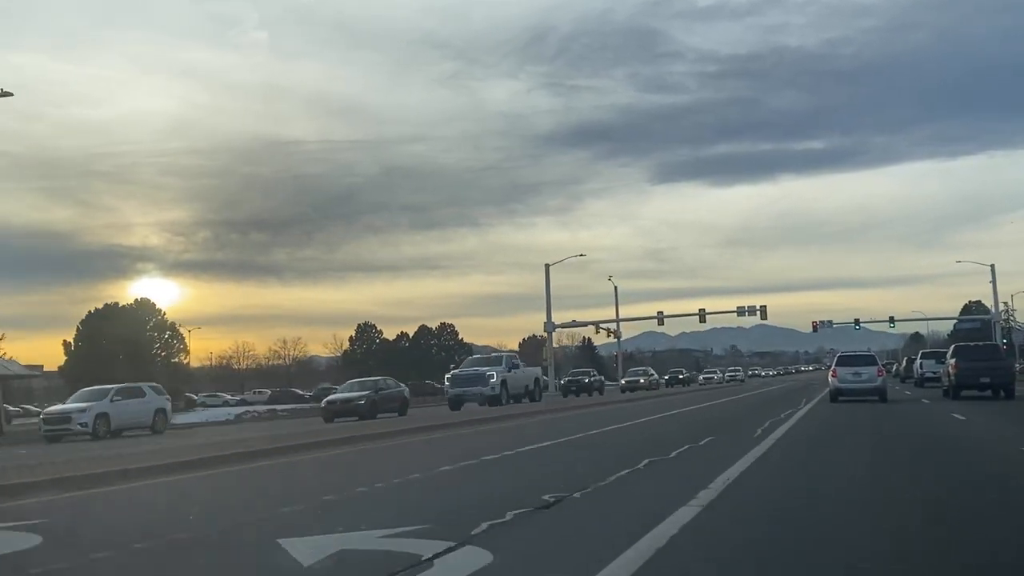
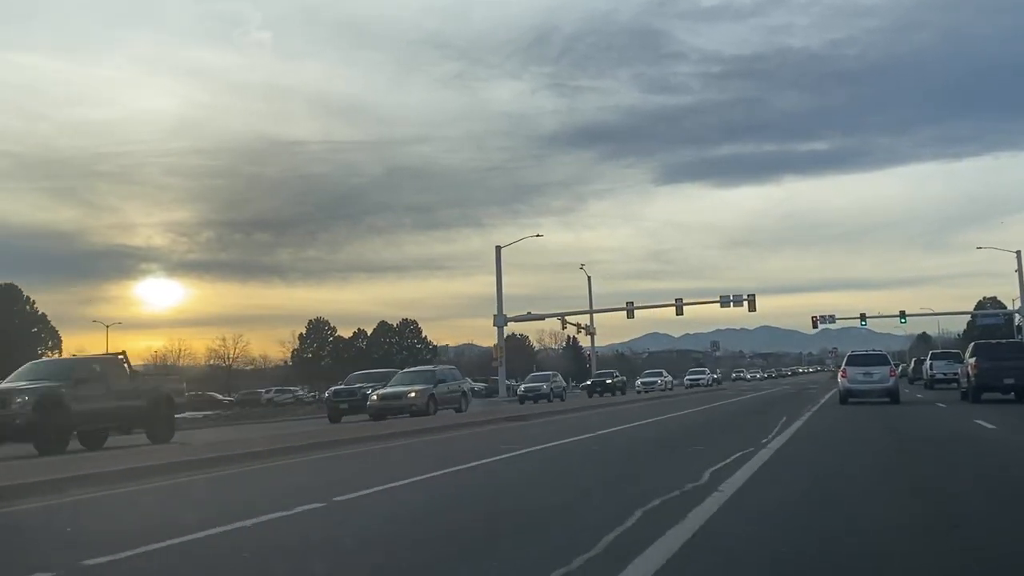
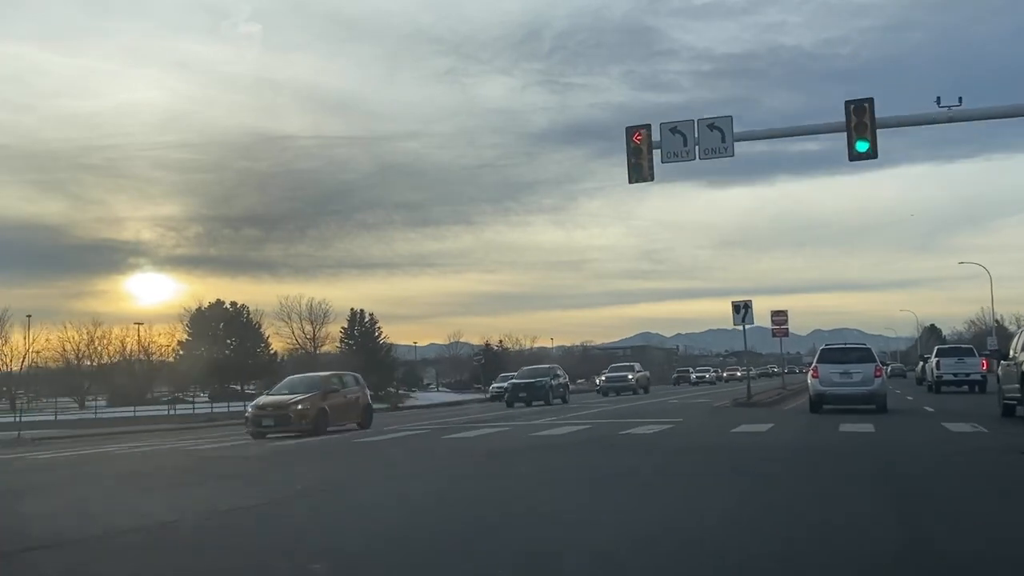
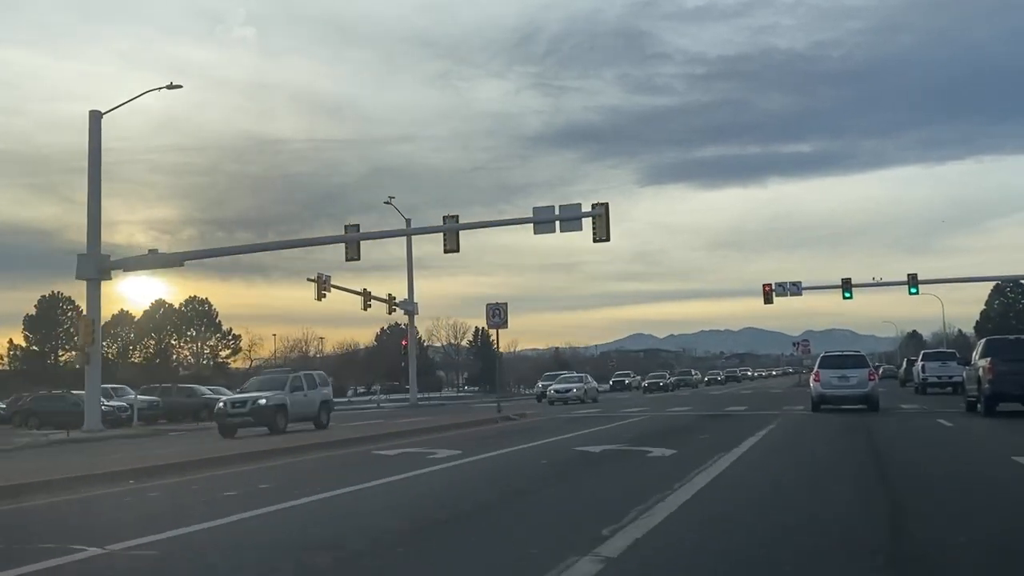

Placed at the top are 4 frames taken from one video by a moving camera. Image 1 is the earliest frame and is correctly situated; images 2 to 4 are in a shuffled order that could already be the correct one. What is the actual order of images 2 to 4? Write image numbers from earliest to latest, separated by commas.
2, 4, 3
